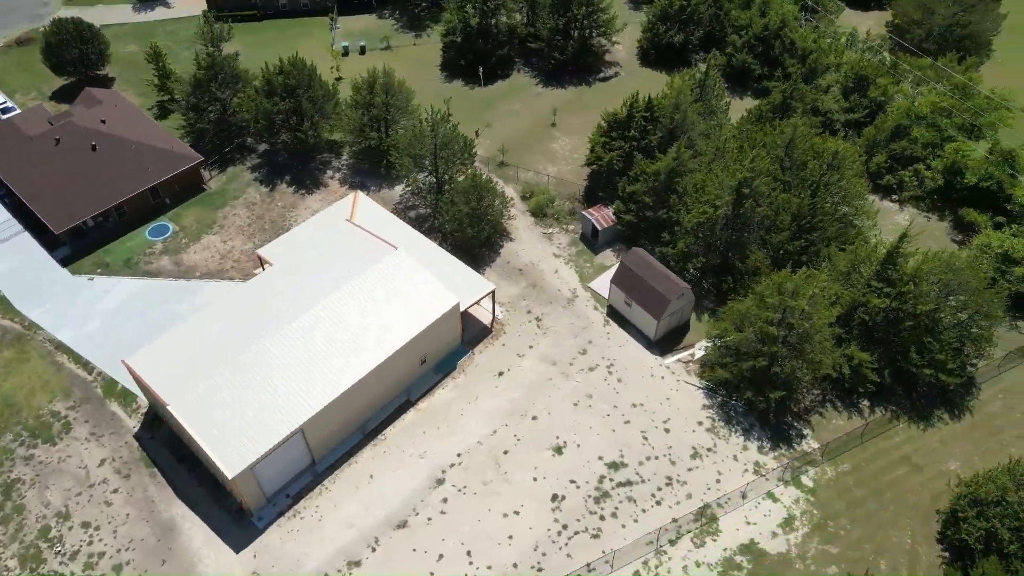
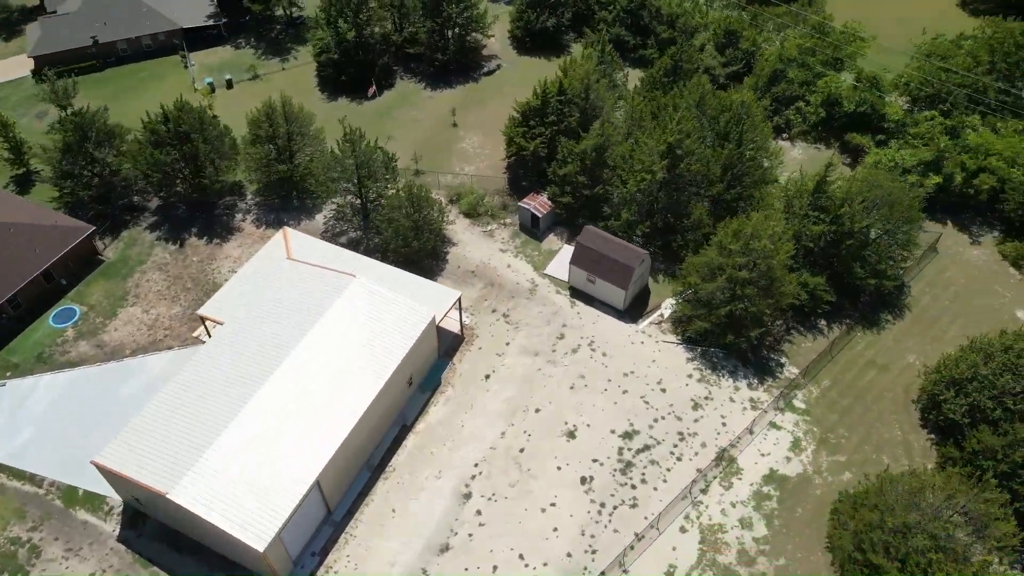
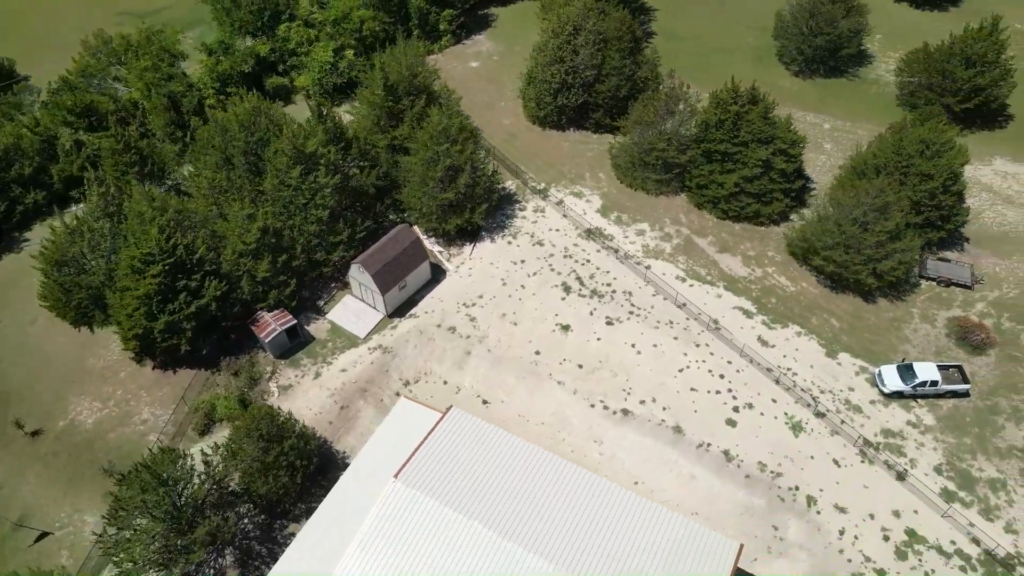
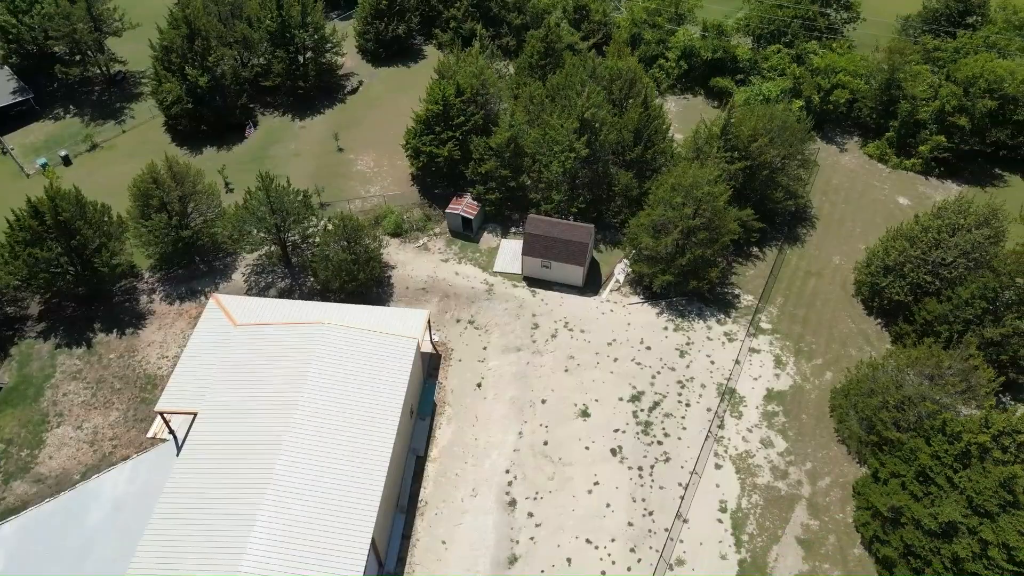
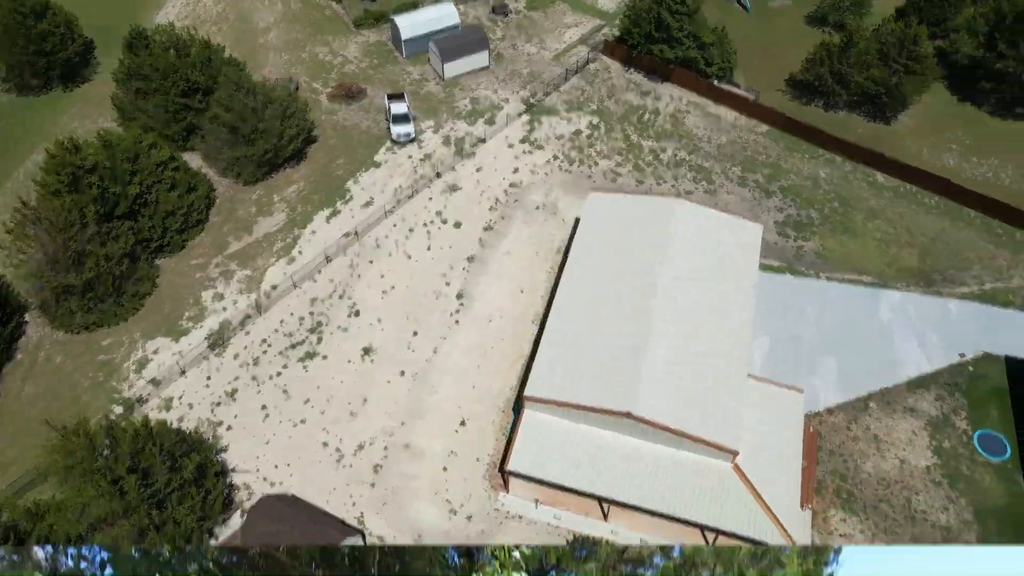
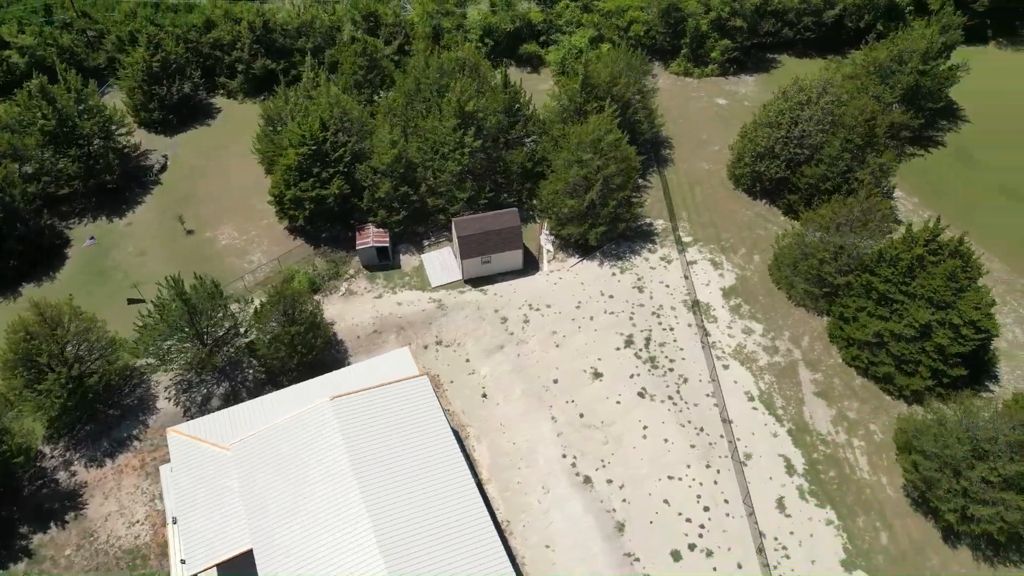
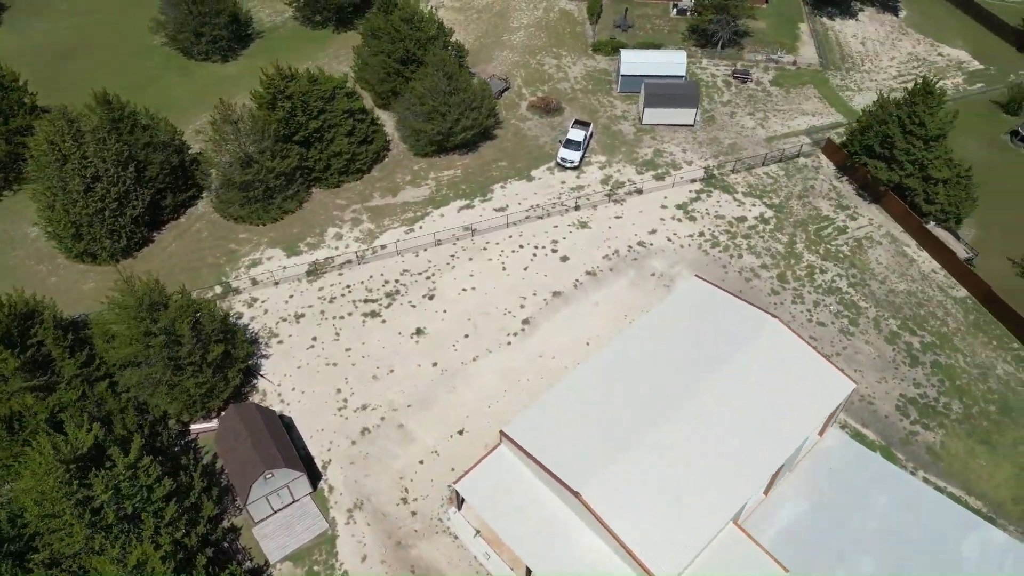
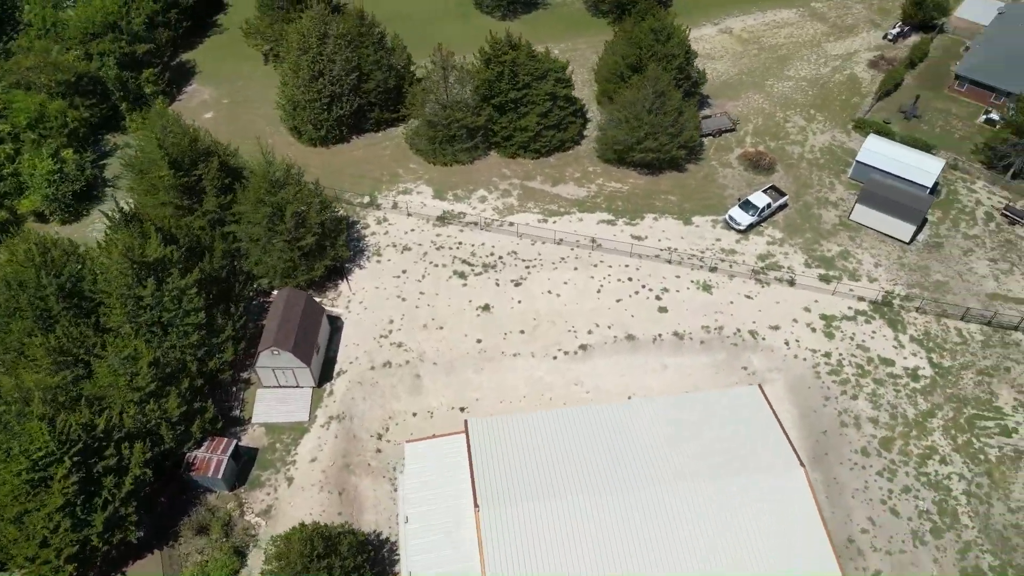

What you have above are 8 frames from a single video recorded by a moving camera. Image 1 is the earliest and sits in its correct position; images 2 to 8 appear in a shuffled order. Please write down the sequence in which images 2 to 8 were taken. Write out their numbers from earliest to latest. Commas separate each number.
2, 4, 6, 3, 8, 7, 5
